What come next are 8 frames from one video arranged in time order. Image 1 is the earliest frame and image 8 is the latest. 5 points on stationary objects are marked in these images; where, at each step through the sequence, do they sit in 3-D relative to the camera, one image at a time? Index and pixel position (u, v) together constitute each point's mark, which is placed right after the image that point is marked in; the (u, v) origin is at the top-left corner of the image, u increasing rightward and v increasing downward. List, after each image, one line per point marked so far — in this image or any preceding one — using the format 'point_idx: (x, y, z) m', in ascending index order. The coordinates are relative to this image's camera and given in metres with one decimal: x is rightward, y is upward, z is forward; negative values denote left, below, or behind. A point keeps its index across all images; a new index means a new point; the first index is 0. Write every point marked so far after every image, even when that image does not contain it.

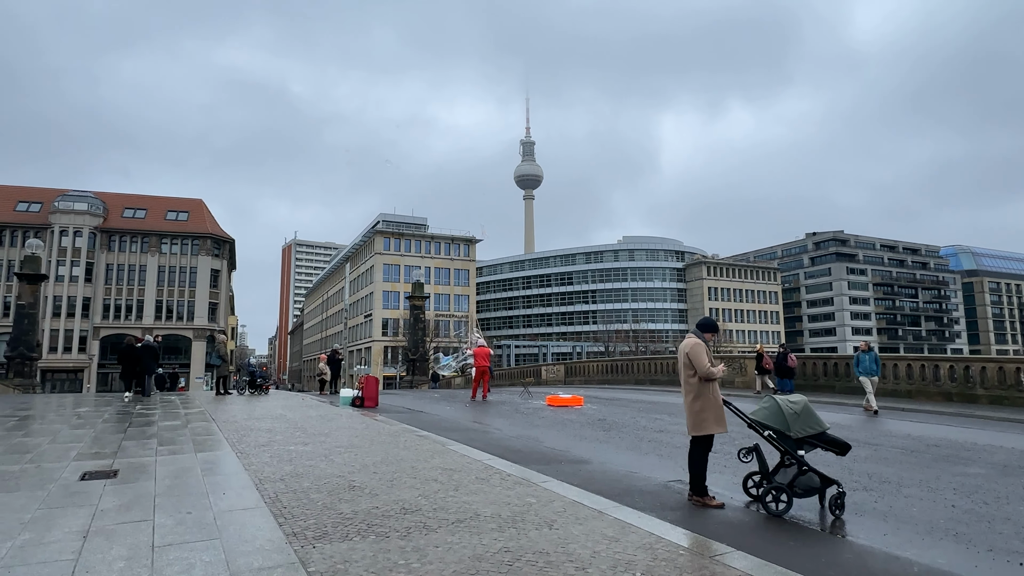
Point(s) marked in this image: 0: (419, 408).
0: (-2.0, -2.6, +13.6) m
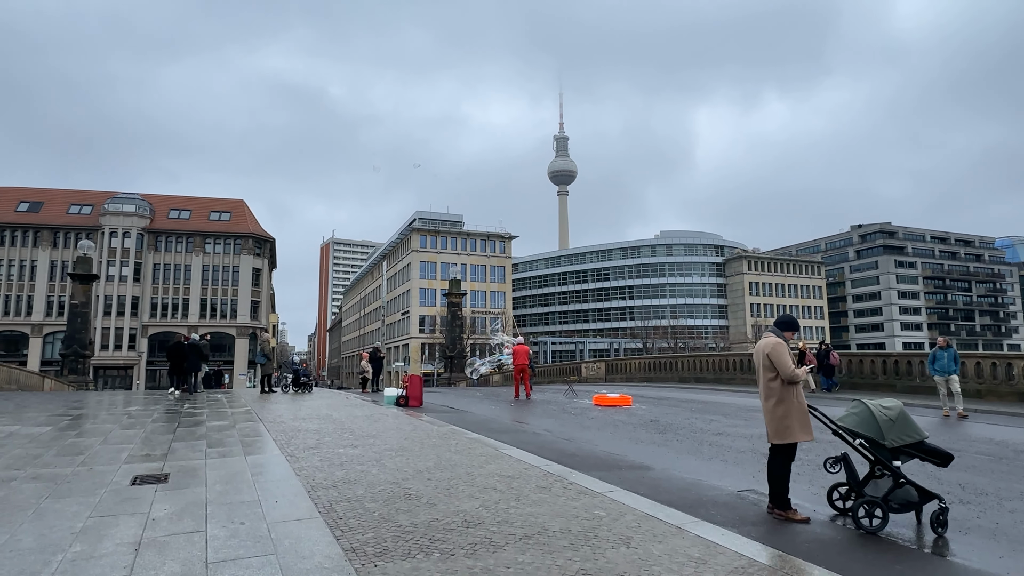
0: (-1.0, -2.6, +13.3) m
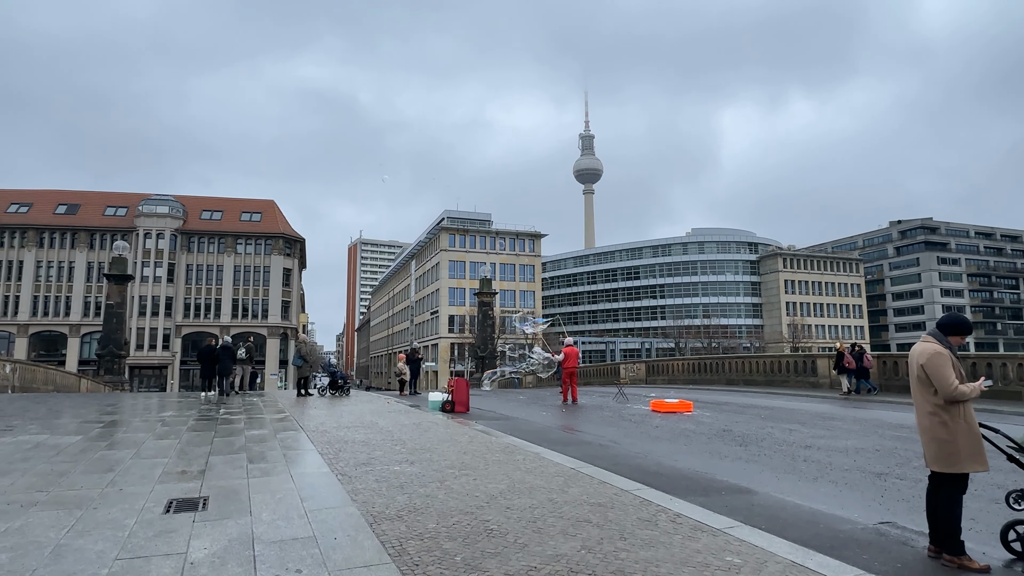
0: (0.0, -2.5, +12.4) m
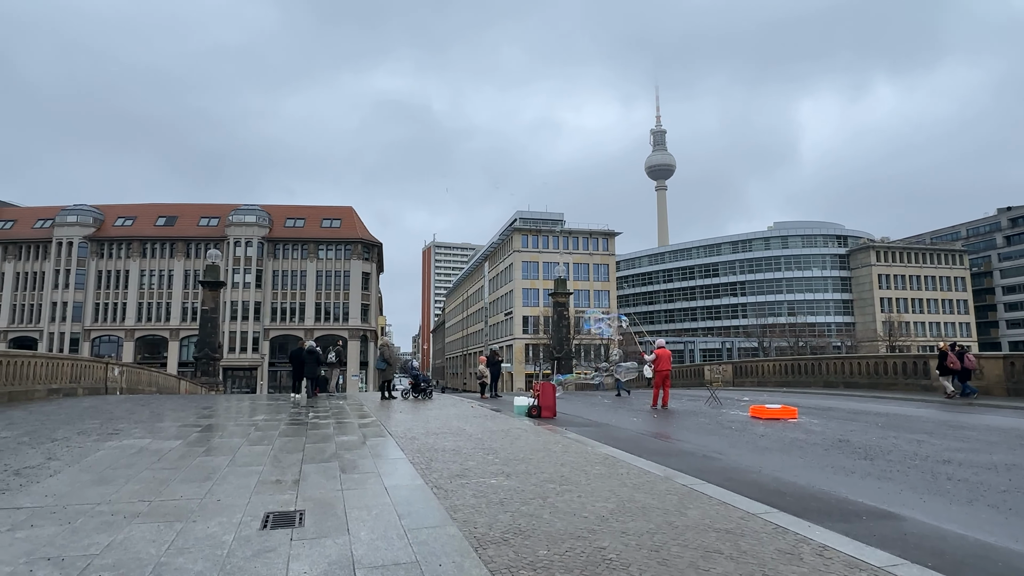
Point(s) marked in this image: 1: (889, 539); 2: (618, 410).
0: (+1.7, -2.5, +11.9) m
1: (+2.8, -1.9, +4.6) m
2: (+2.4, -2.8, +13.9) m
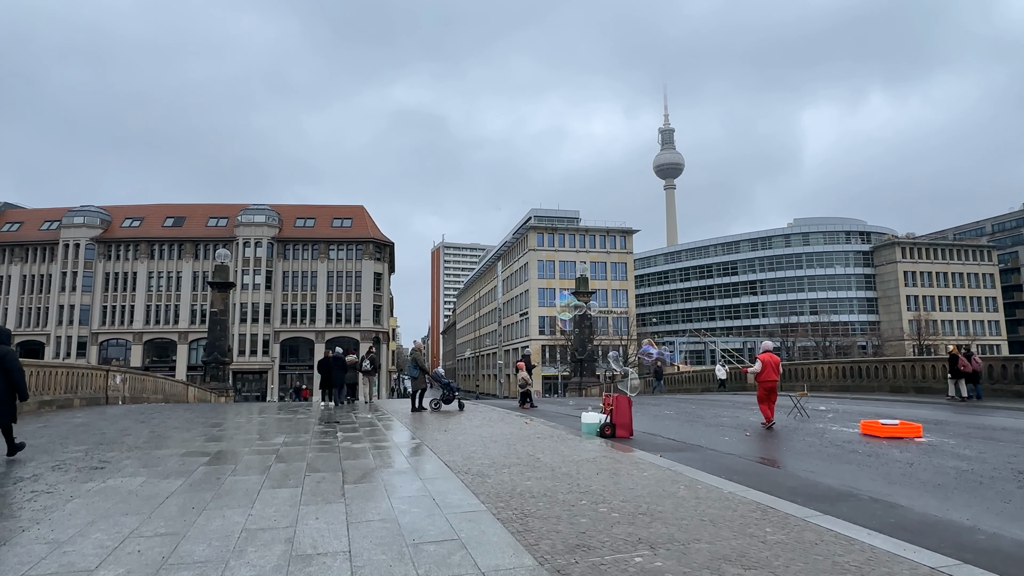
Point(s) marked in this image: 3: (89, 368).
0: (+2.8, -2.4, +9.9) m
1: (+3.8, -1.8, +2.7) m
2: (+3.5, -2.7, +12.0) m
3: (-12.4, -2.4, +18.2) m
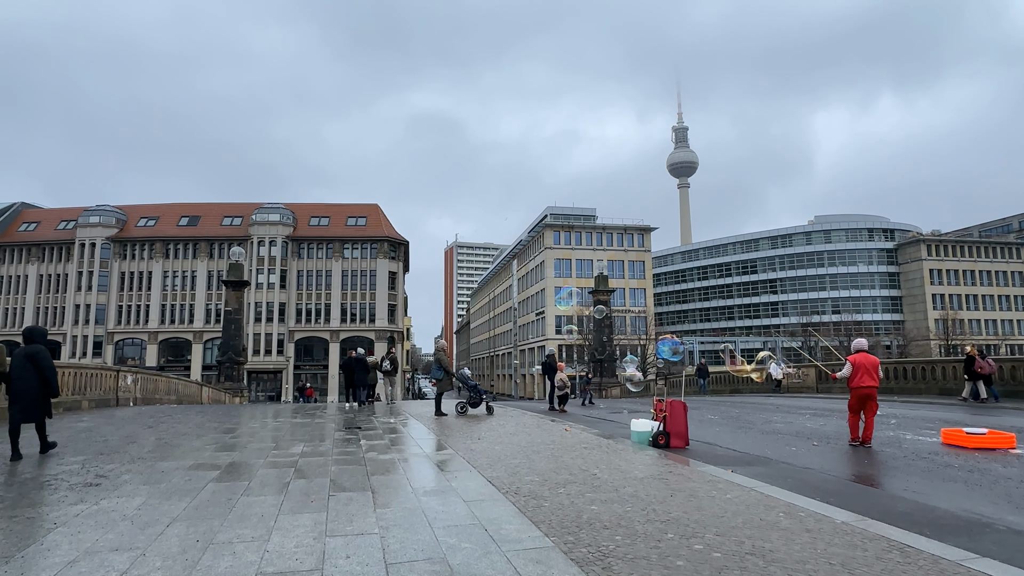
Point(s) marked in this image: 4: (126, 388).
0: (+3.4, -2.3, +8.9) m
1: (+4.3, -1.7, +1.6) m
2: (+4.1, -2.6, +10.9) m
3: (-11.7, -2.3, +17.5) m
4: (-11.8, -3.0, +18.9) m
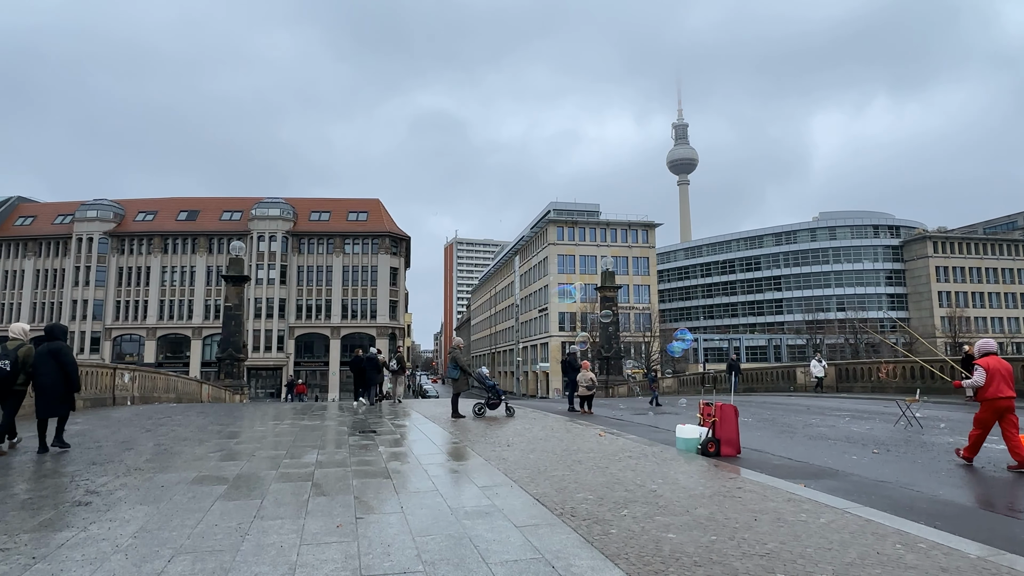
0: (+3.9, -2.2, +8.1) m
1: (+4.7, -1.6, +0.8) m
2: (+4.6, -2.5, +10.1) m
3: (-11.2, -2.1, +16.7) m
4: (-11.4, -2.9, +18.1) m
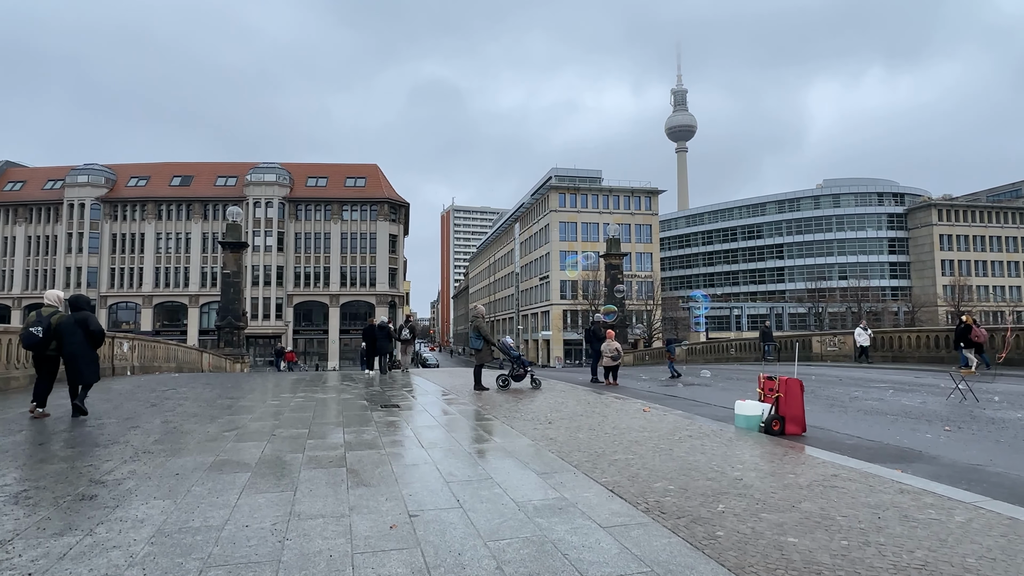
0: (+4.4, -1.8, +7.4) m
1: (+5.3, -1.5, +0.1) m
2: (+5.1, -1.9, +9.5) m
3: (-10.8, -1.2, +15.9) m
4: (-10.9, -1.9, +17.3) m
